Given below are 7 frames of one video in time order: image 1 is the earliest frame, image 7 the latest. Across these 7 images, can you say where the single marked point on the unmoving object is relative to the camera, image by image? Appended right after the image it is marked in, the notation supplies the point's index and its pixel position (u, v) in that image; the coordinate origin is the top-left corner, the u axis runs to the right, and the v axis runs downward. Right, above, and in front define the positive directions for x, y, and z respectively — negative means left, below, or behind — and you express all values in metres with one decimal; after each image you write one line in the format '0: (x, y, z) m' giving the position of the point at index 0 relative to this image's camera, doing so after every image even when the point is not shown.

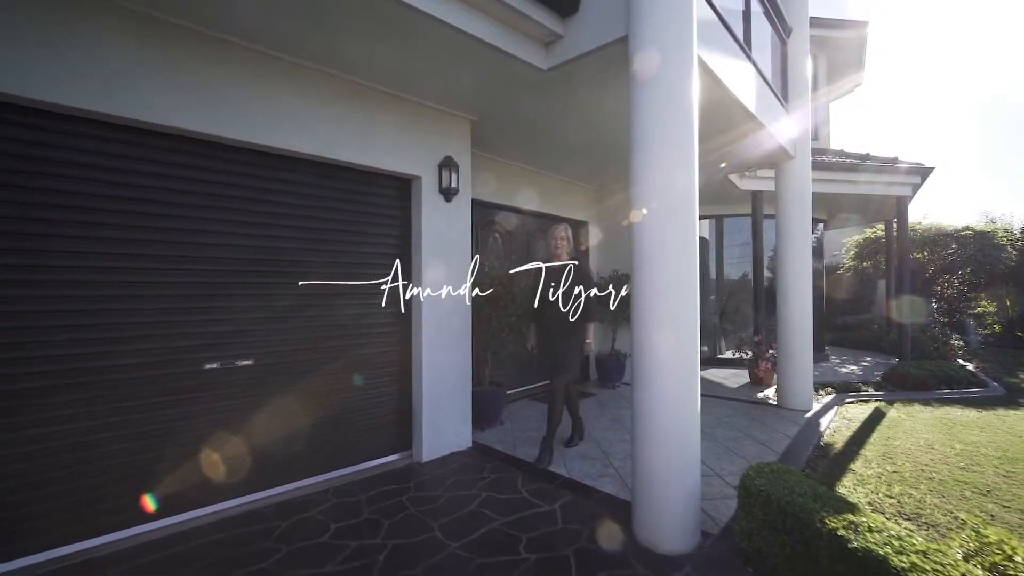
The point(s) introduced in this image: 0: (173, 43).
0: (-2.1, +1.4, +2.4) m
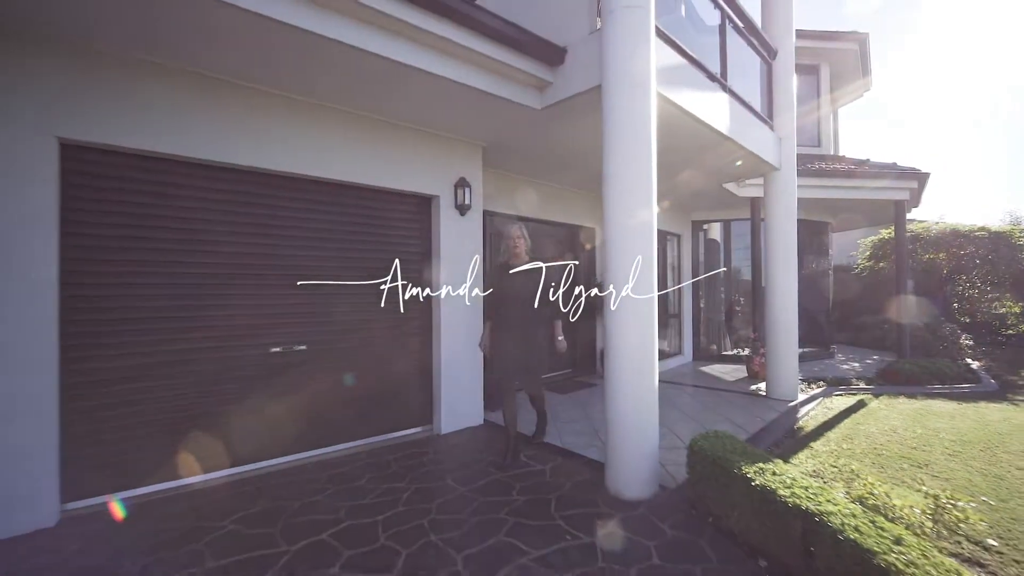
0: (-2.1, +1.4, +3.2) m
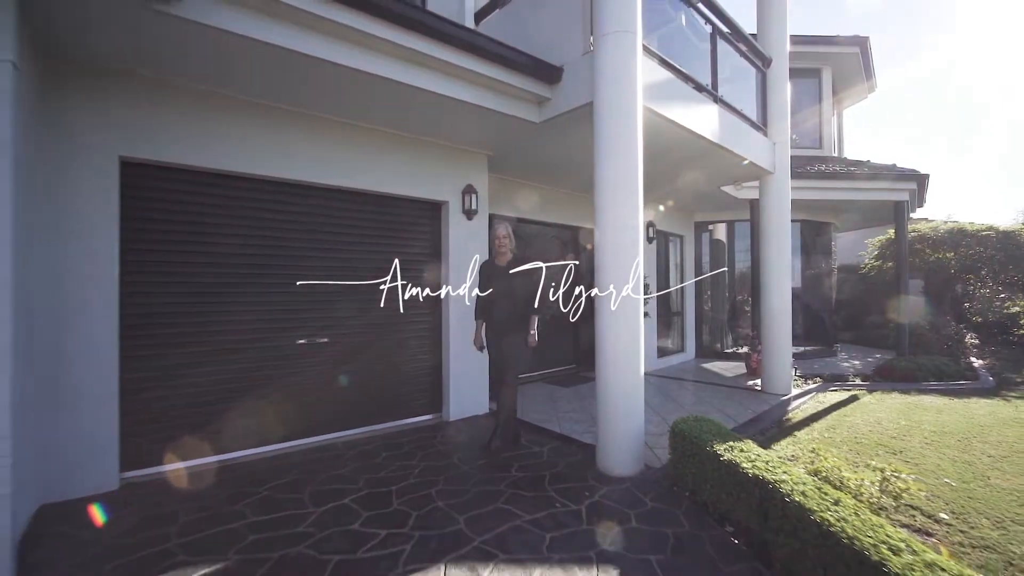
0: (-2.1, +1.4, +3.6) m
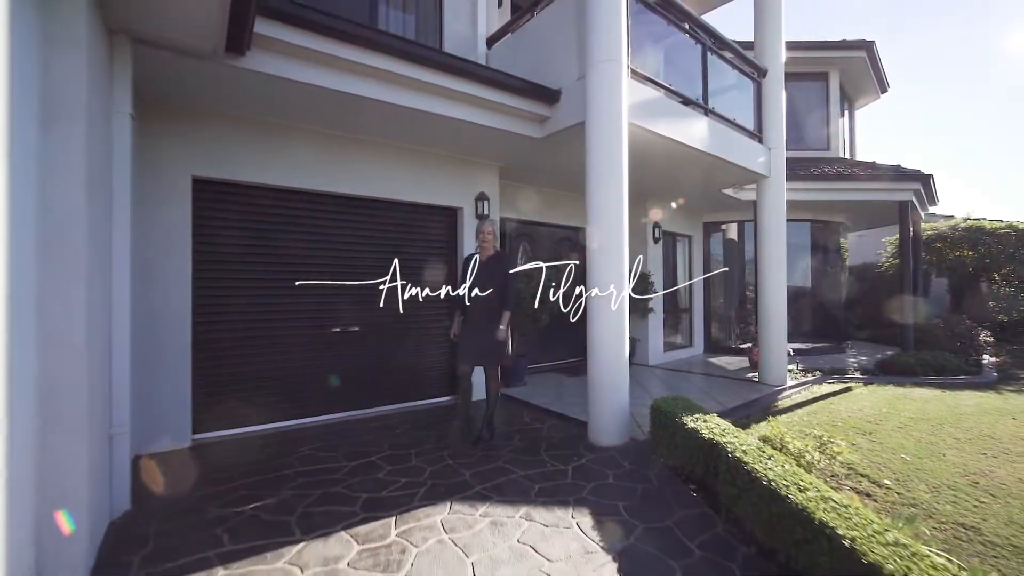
0: (-2.1, +1.5, +4.3) m
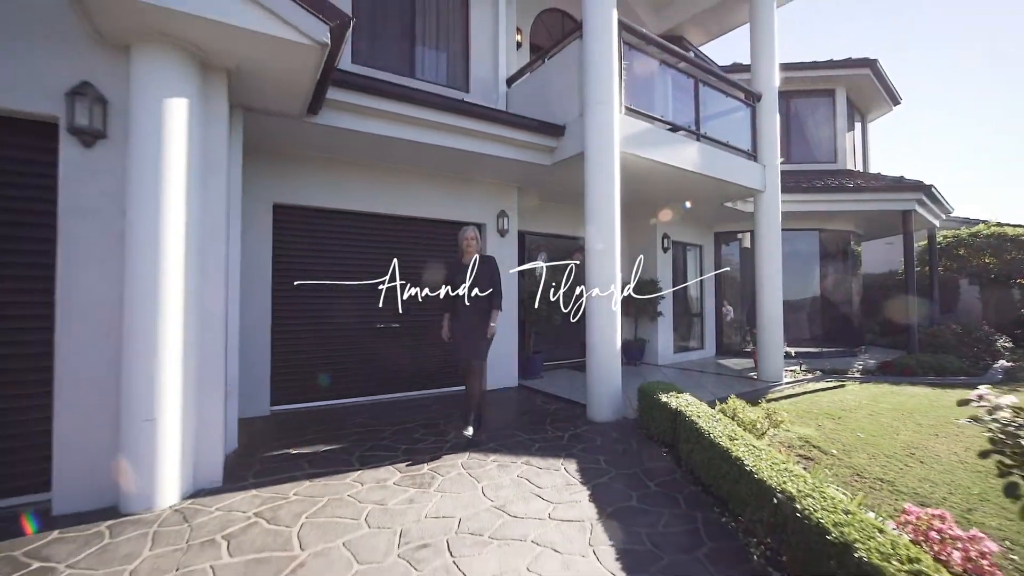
0: (-1.9, +1.4, +5.4) m
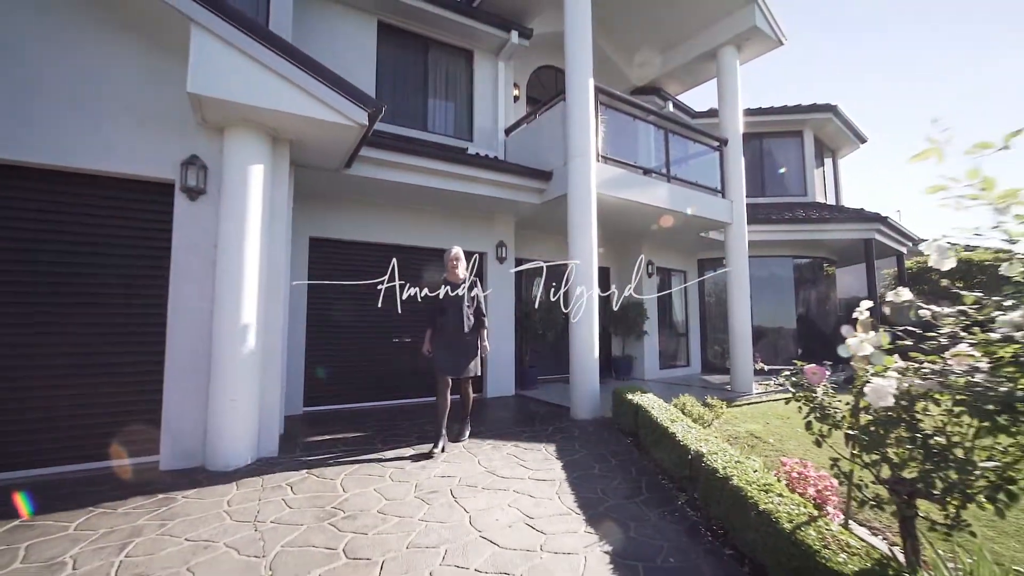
0: (-2.0, +1.2, +6.4) m
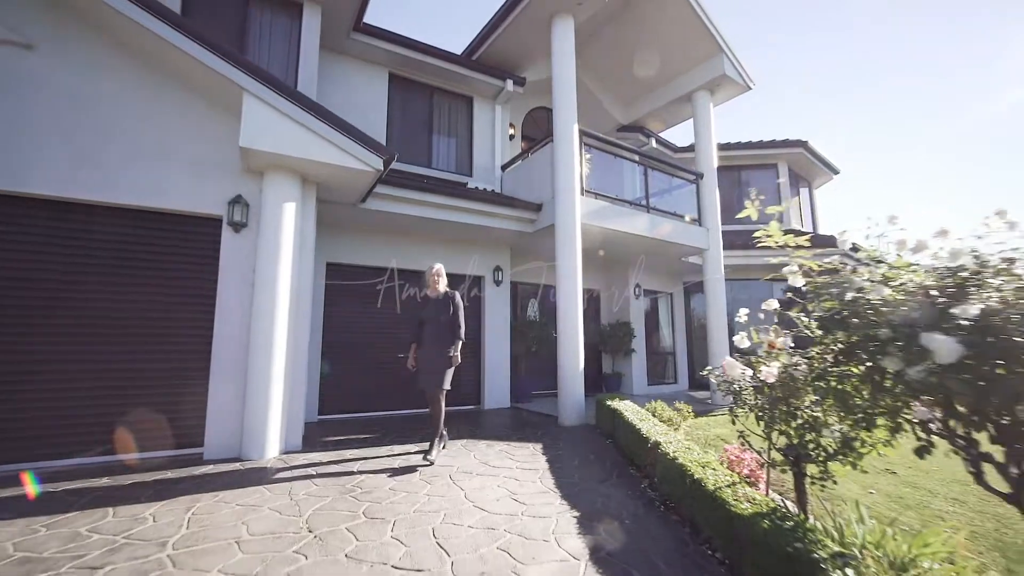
0: (-2.1, +0.8, +7.2) m
